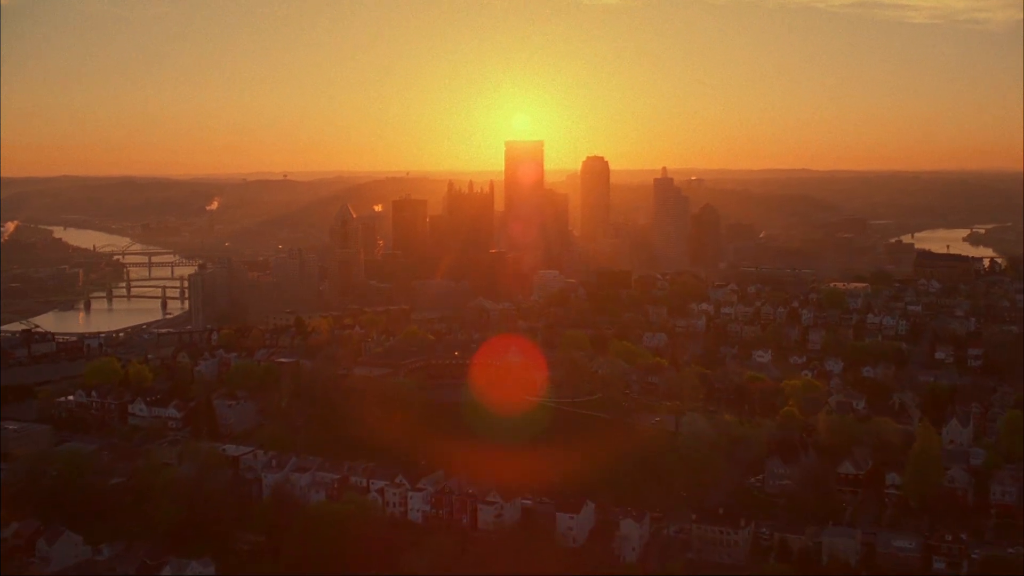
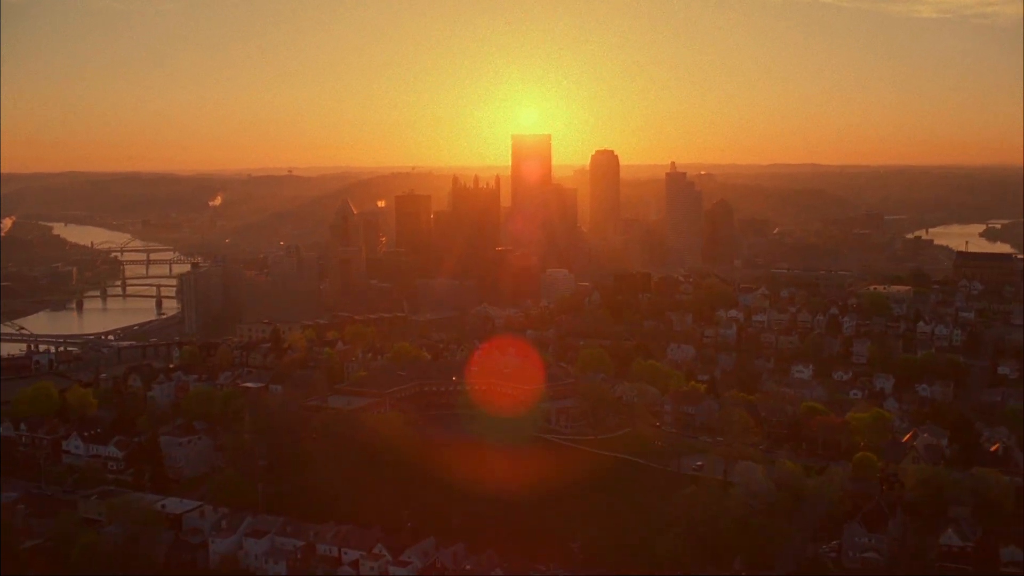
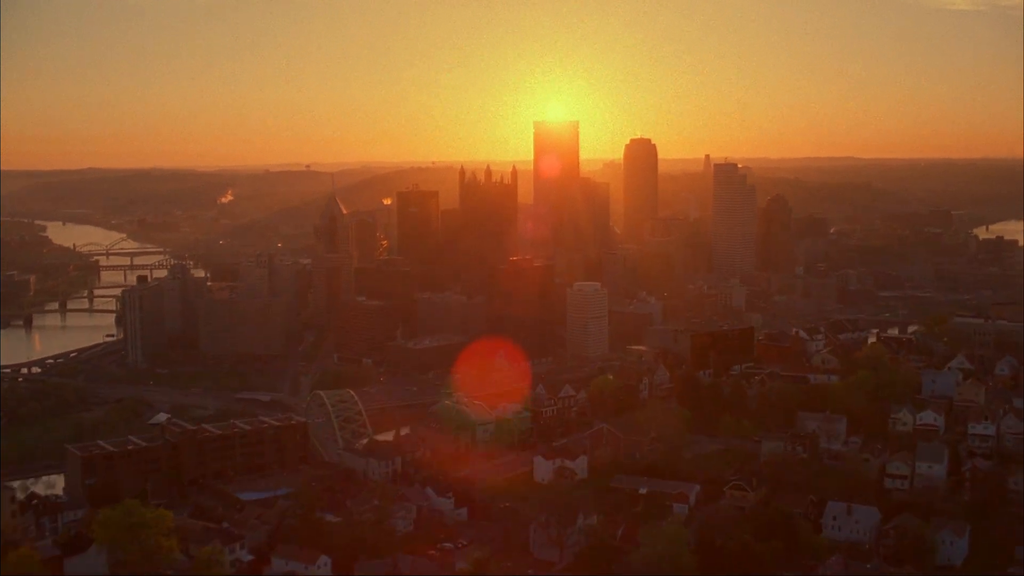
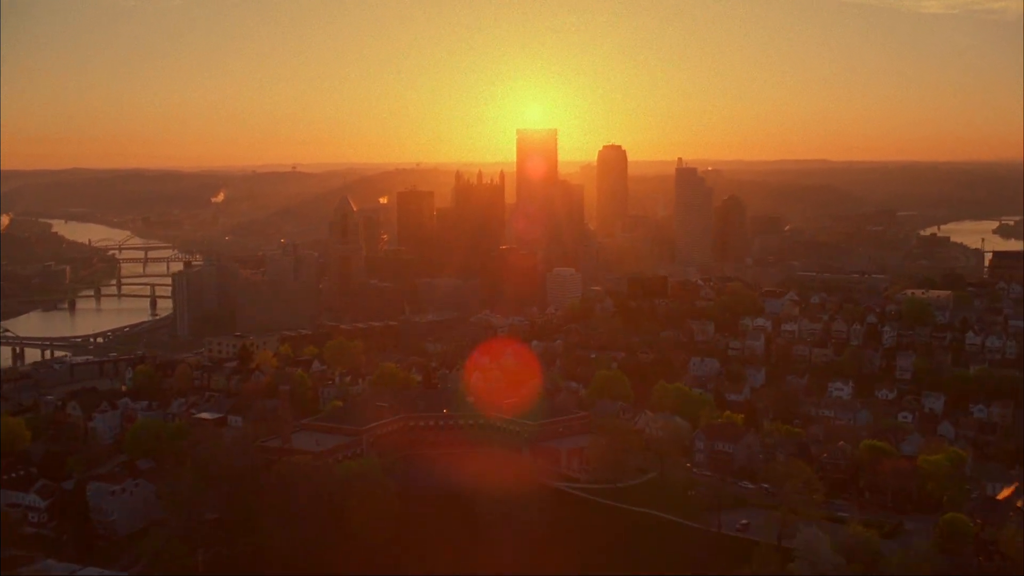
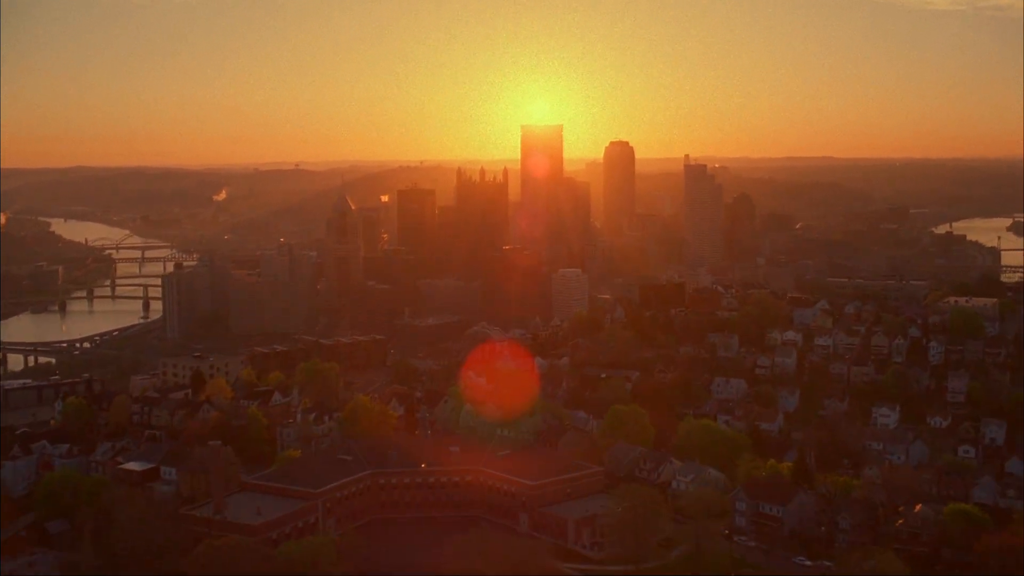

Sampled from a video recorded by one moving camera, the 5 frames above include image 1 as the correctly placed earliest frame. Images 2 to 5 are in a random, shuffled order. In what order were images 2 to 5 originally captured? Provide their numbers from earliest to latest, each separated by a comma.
2, 4, 5, 3
